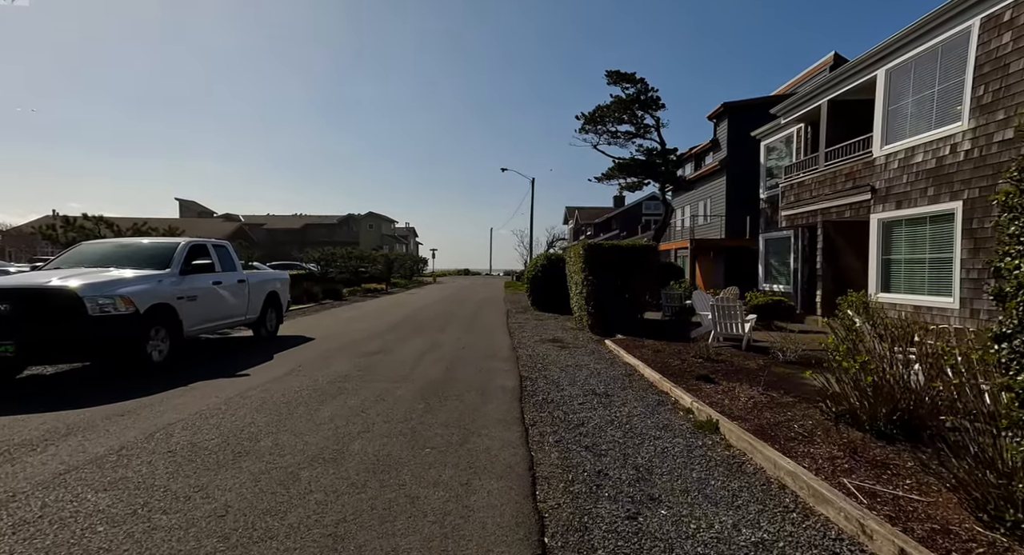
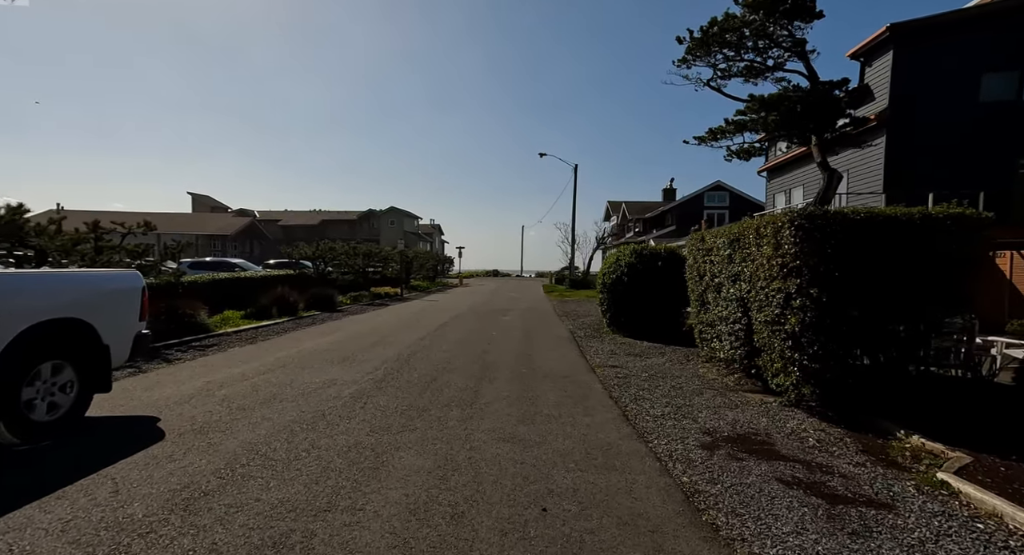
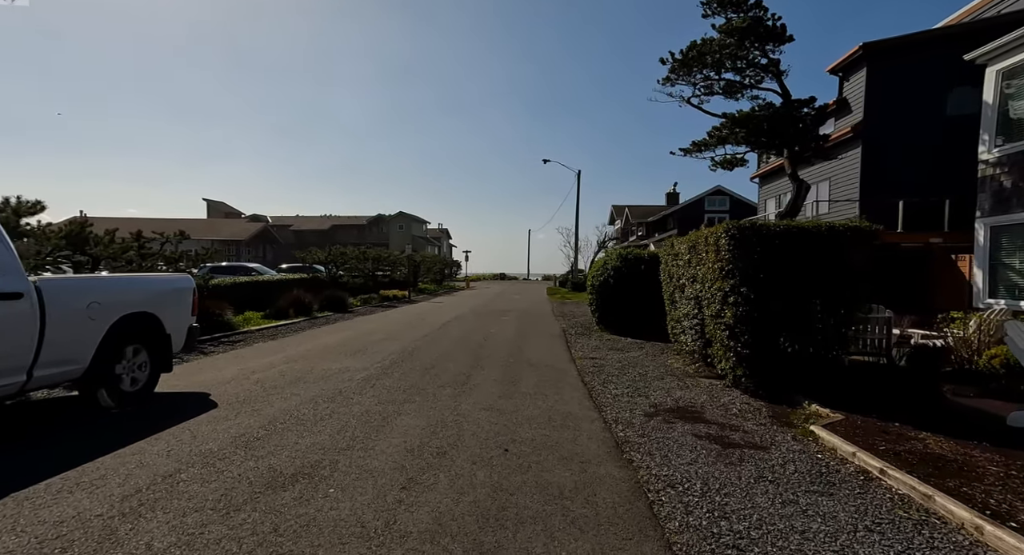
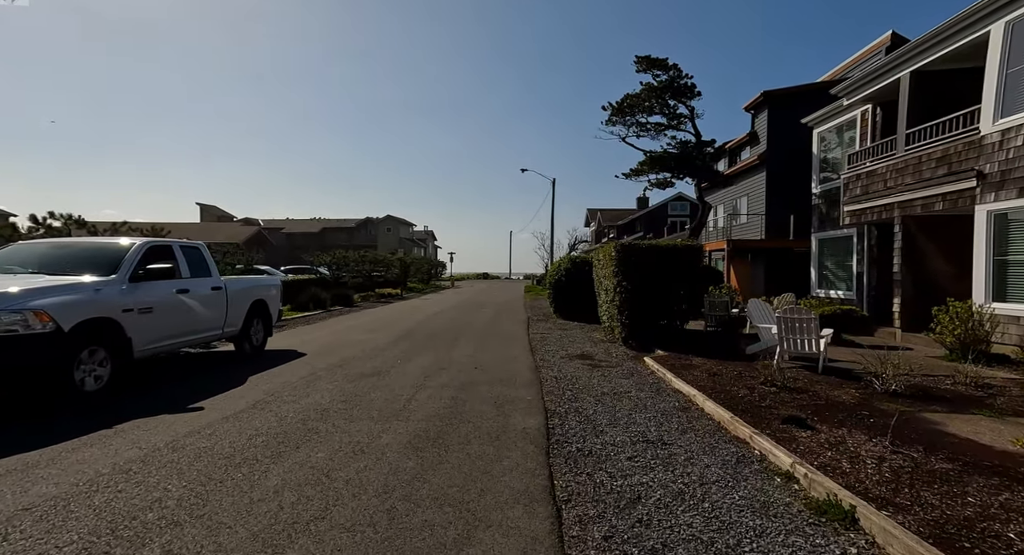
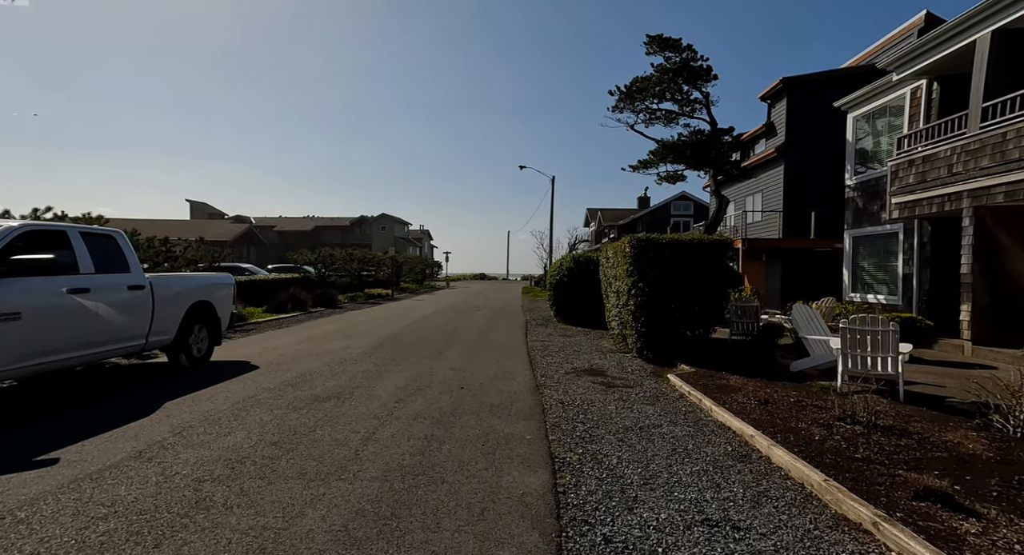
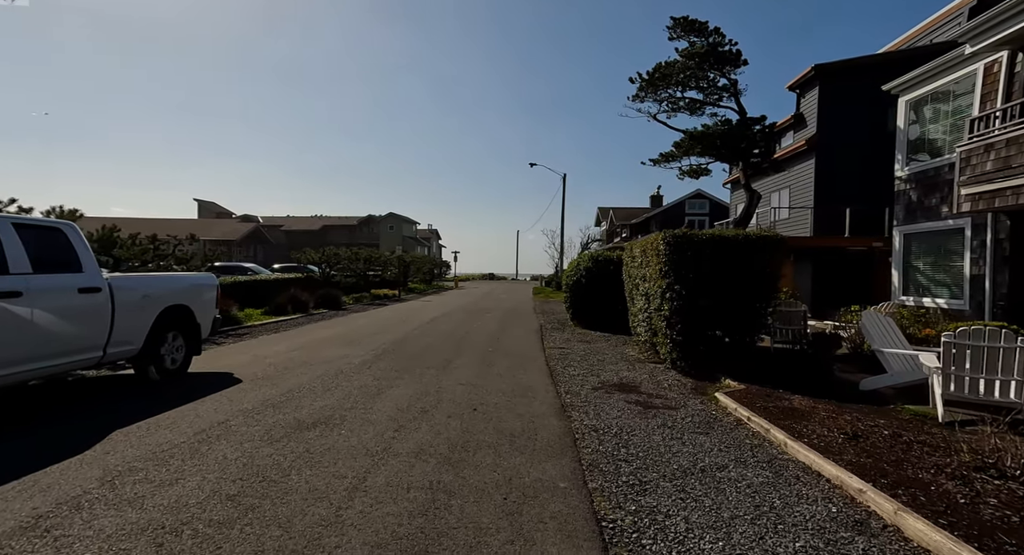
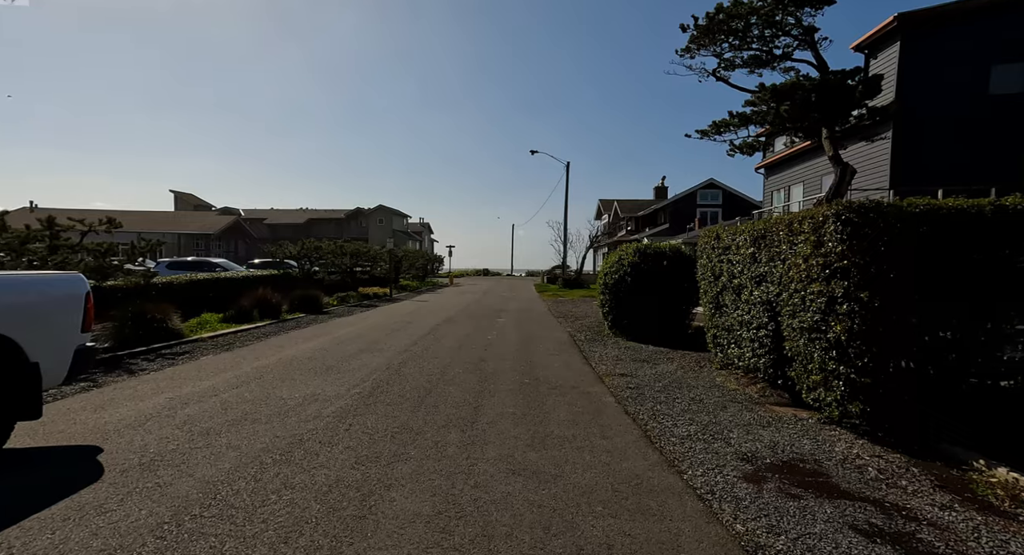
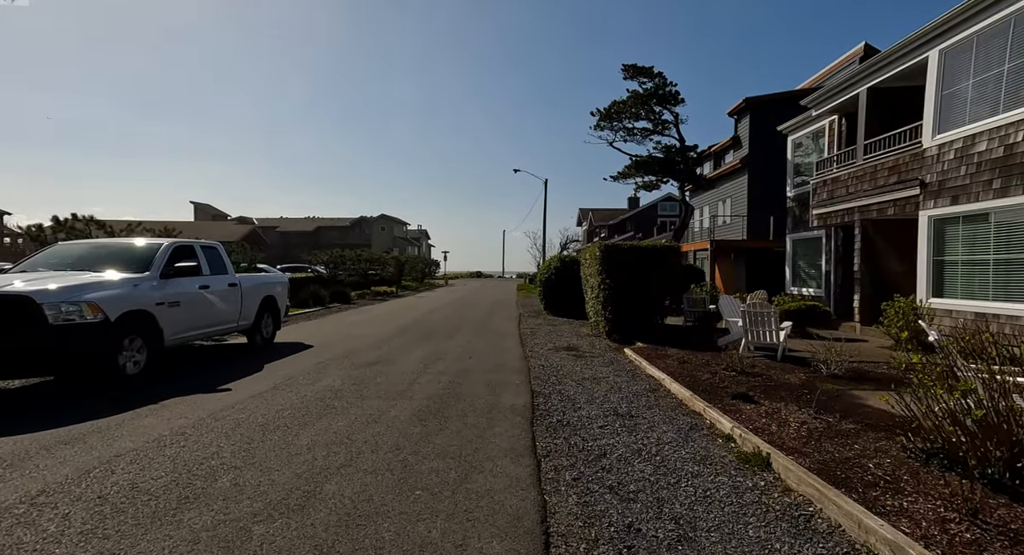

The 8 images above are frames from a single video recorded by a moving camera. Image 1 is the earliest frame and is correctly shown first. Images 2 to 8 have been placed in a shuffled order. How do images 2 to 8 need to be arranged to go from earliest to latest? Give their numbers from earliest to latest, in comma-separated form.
8, 4, 5, 6, 3, 2, 7
